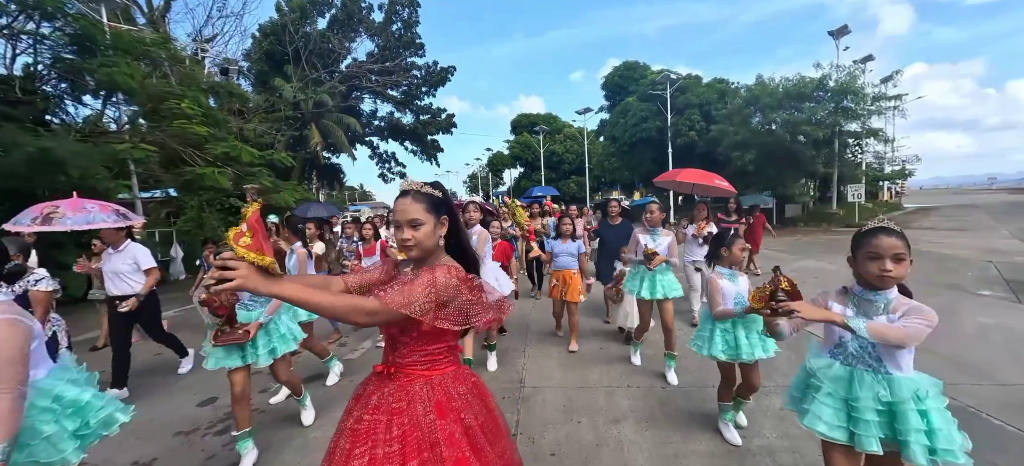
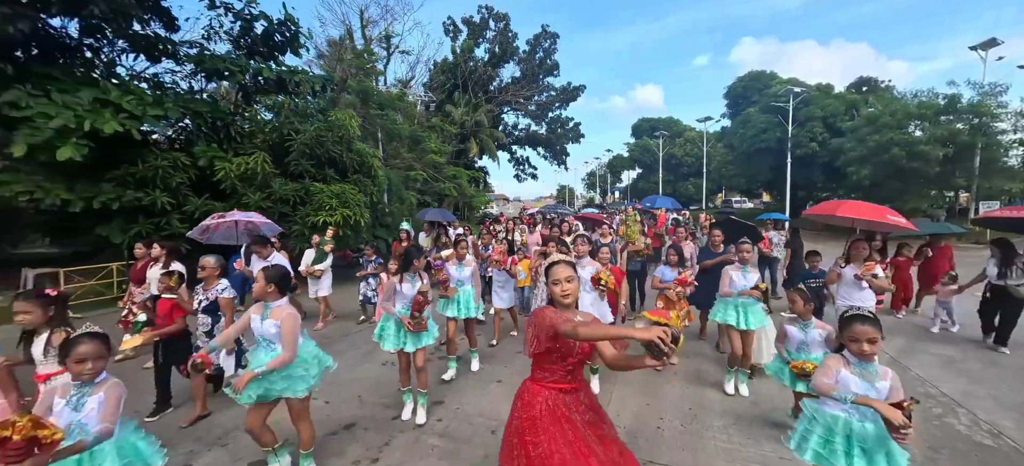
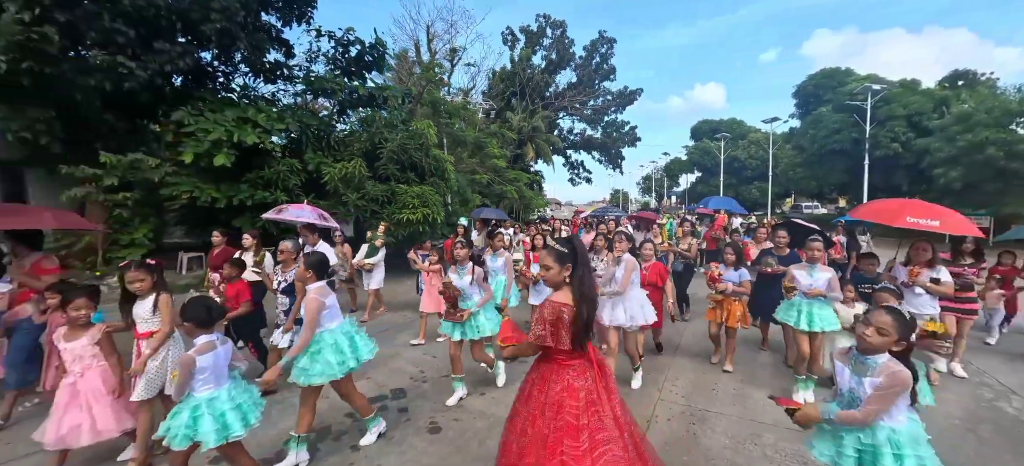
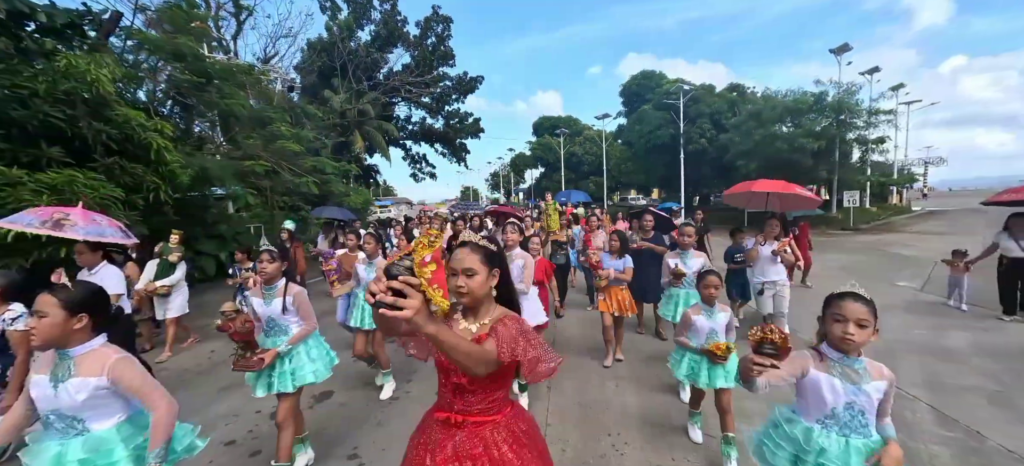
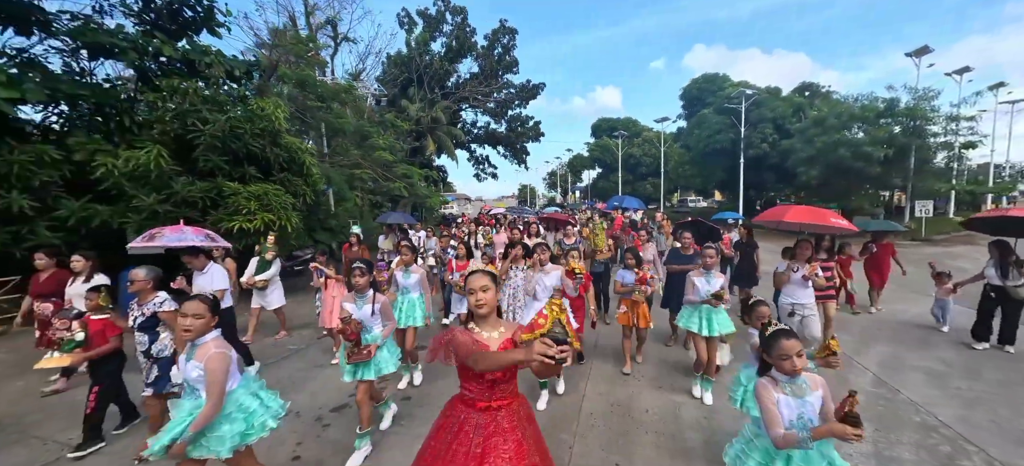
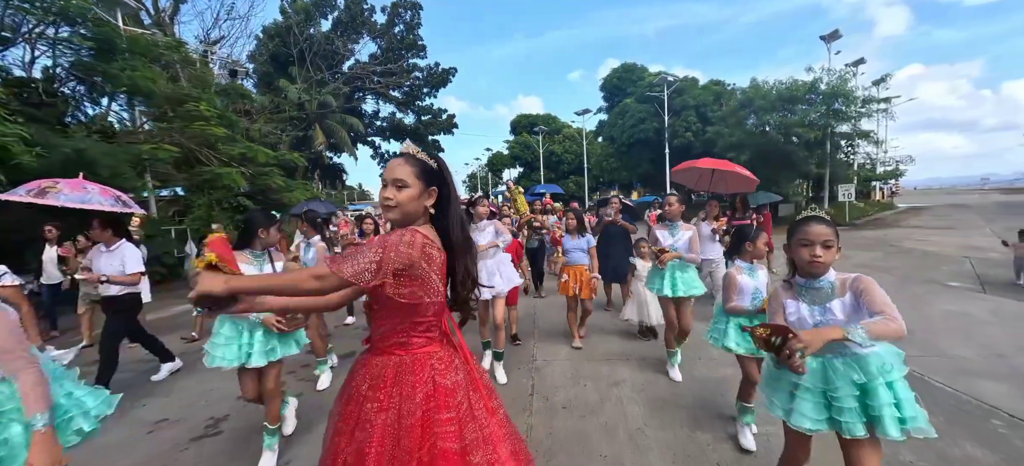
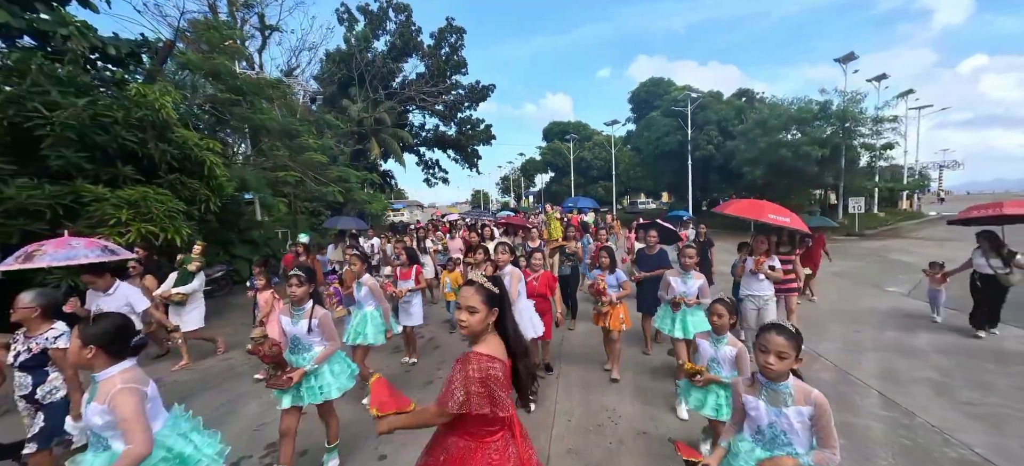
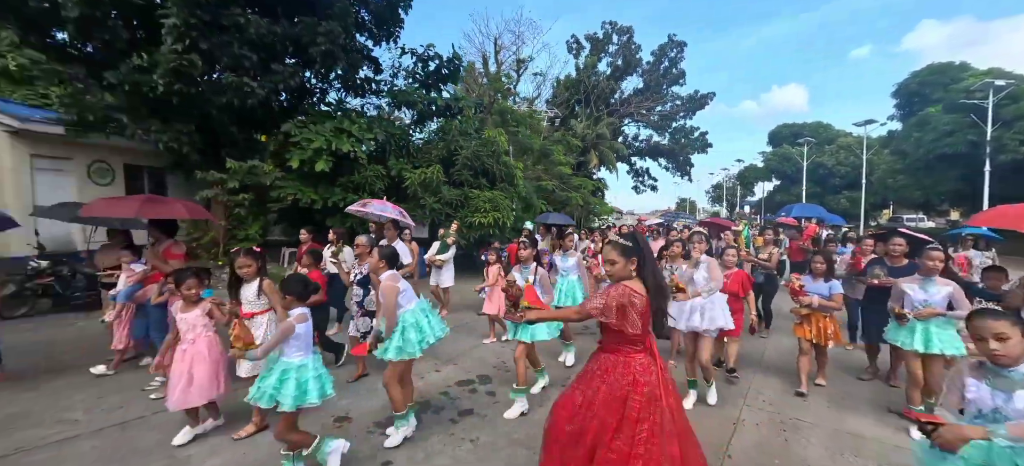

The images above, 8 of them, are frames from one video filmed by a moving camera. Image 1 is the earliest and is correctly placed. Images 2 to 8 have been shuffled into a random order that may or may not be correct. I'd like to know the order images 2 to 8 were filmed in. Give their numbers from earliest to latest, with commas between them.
6, 4, 7, 5, 2, 3, 8
